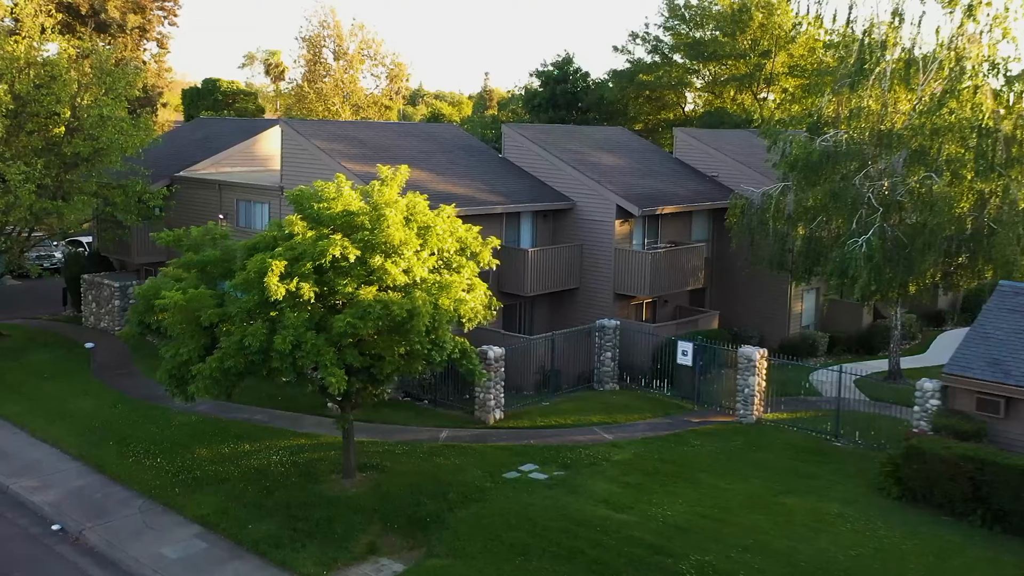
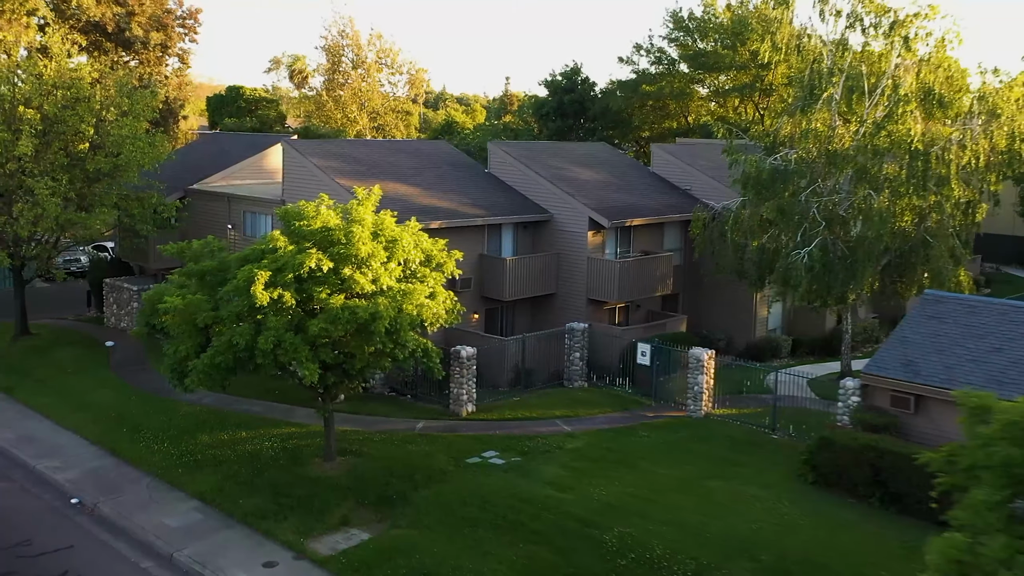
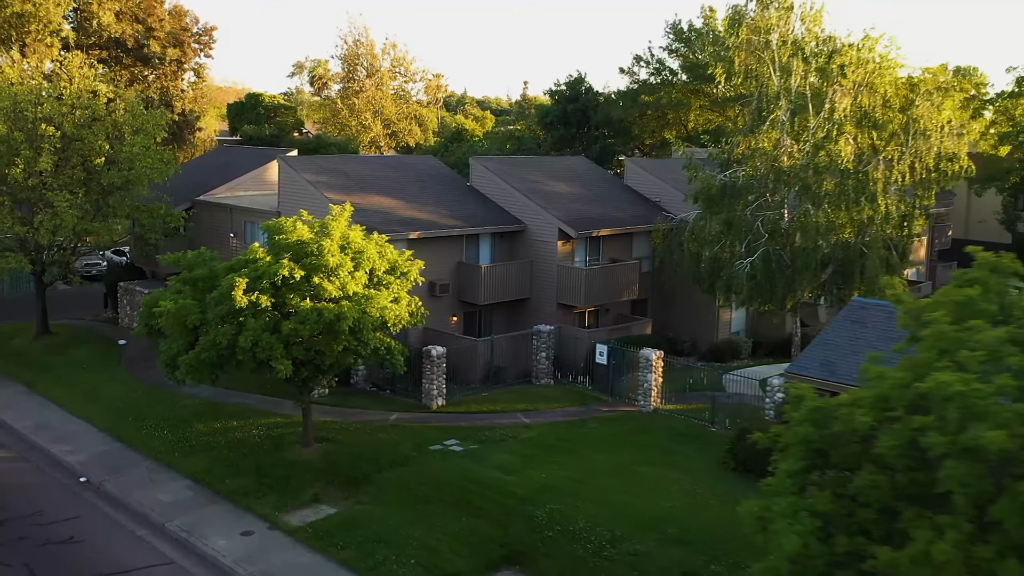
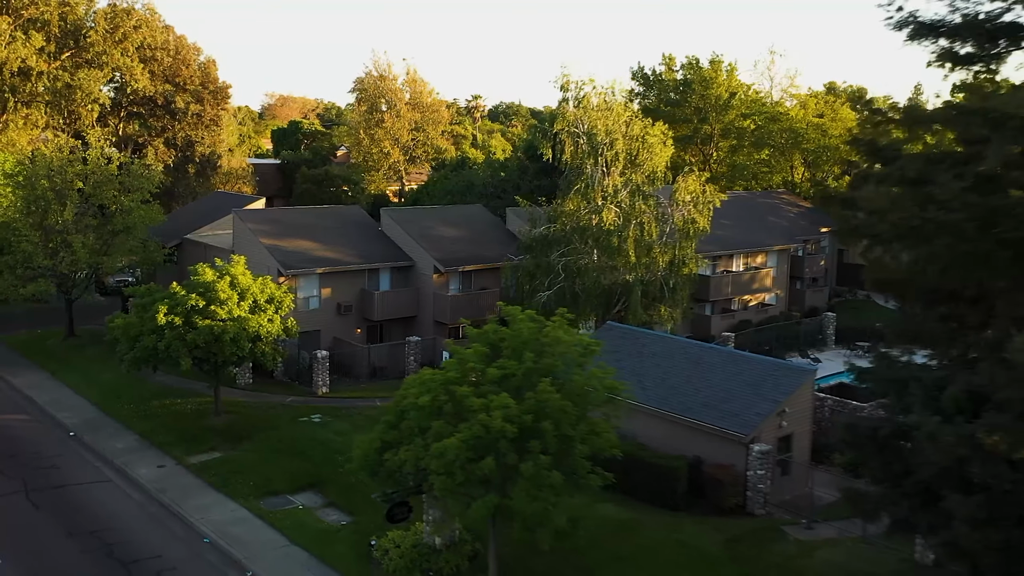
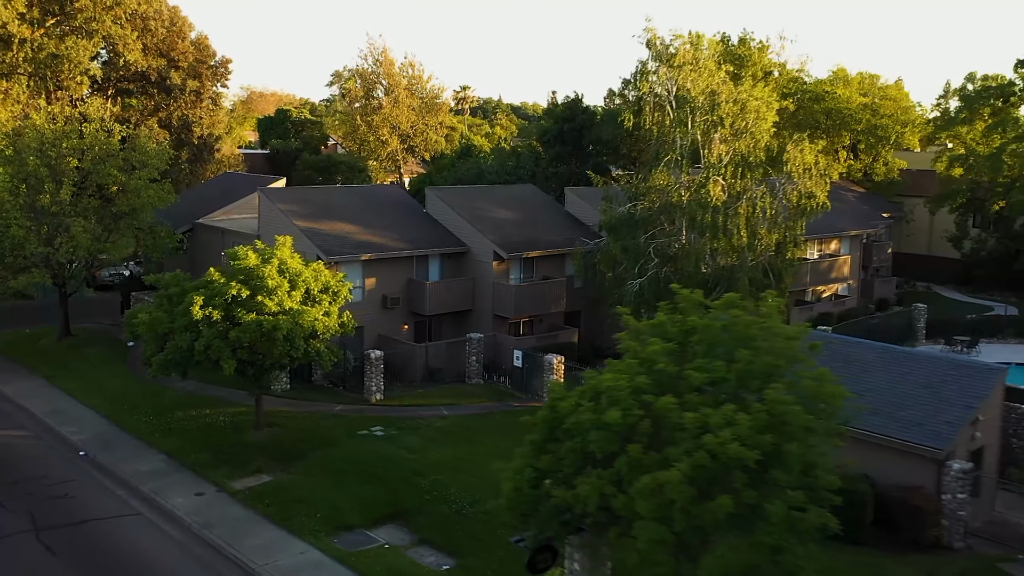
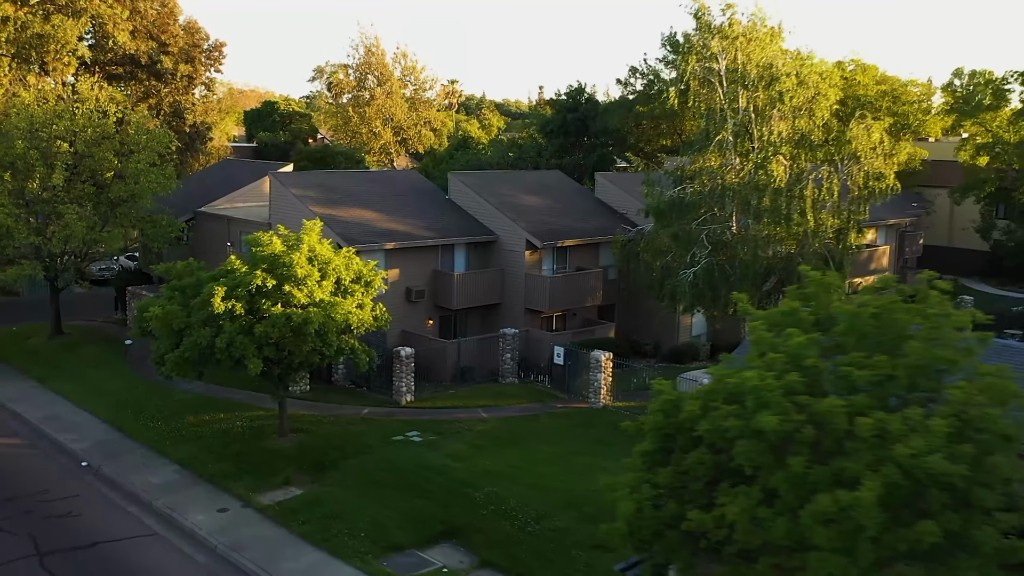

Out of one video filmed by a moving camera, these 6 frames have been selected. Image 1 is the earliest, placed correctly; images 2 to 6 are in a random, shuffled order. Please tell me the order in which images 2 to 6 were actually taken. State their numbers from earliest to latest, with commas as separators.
2, 3, 6, 5, 4
